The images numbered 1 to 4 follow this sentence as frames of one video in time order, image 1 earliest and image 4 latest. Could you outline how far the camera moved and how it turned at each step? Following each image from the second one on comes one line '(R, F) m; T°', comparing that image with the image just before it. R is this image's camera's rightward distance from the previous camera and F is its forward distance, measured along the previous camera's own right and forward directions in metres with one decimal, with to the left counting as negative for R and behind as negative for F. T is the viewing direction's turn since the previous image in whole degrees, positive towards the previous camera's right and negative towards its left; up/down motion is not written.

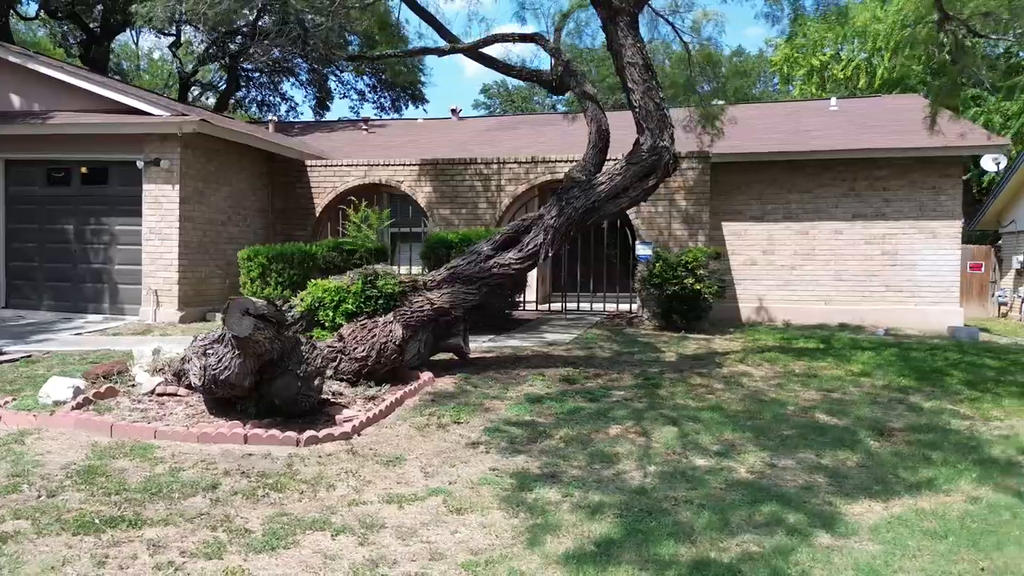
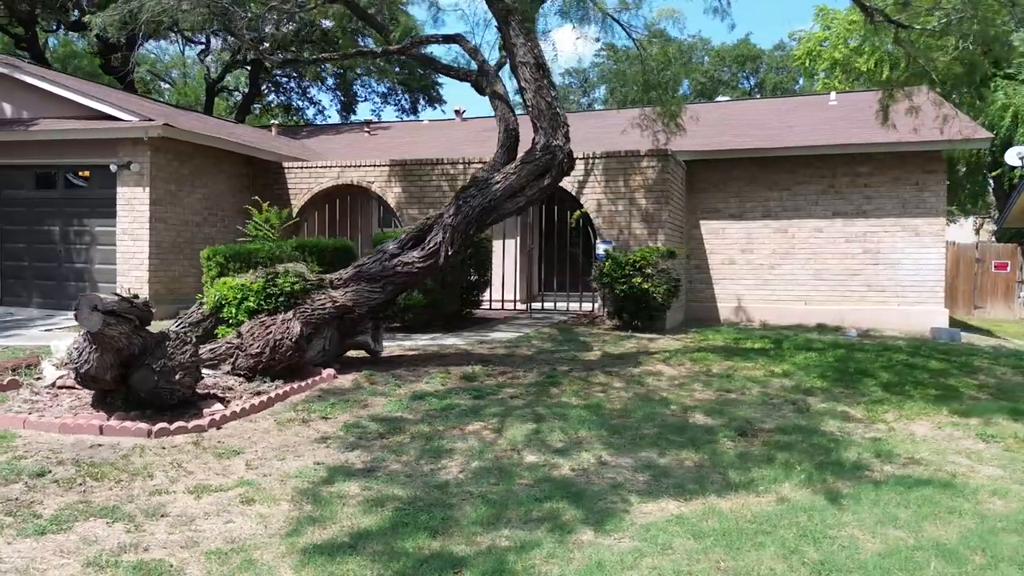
(+1.5, 0.0) m; -4°
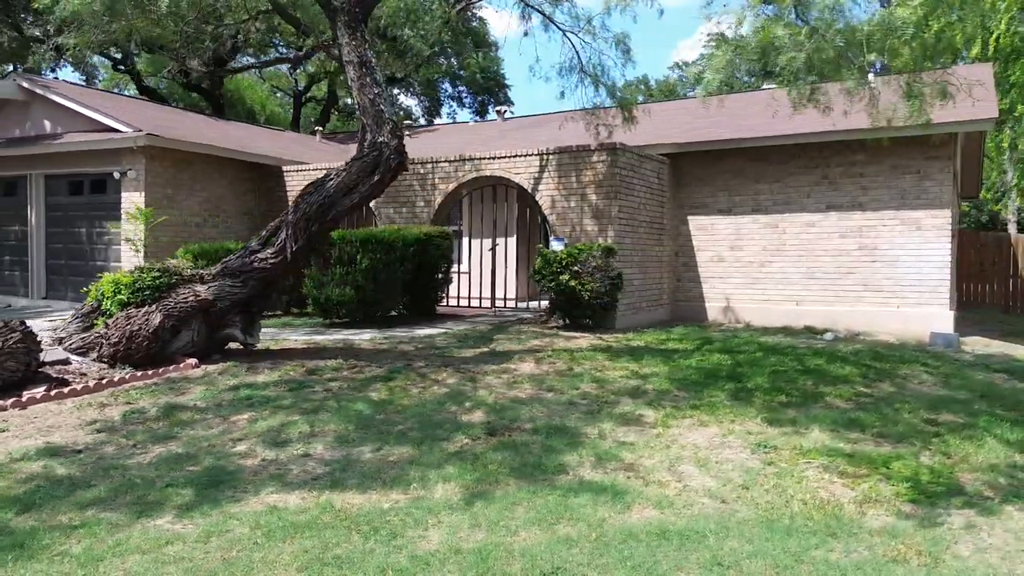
(+2.9, +0.3) m; -11°
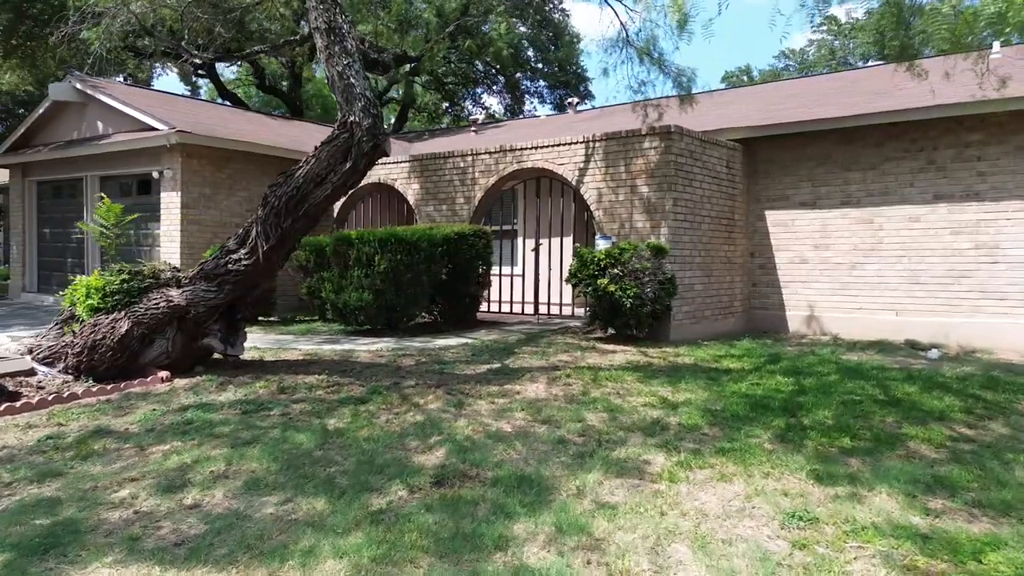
(+0.9, +1.3) m; -8°
